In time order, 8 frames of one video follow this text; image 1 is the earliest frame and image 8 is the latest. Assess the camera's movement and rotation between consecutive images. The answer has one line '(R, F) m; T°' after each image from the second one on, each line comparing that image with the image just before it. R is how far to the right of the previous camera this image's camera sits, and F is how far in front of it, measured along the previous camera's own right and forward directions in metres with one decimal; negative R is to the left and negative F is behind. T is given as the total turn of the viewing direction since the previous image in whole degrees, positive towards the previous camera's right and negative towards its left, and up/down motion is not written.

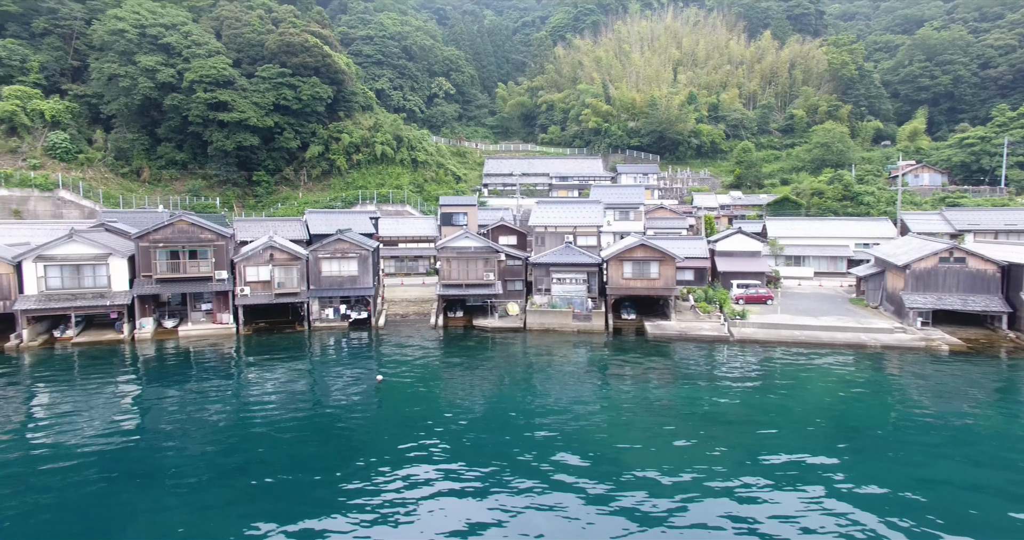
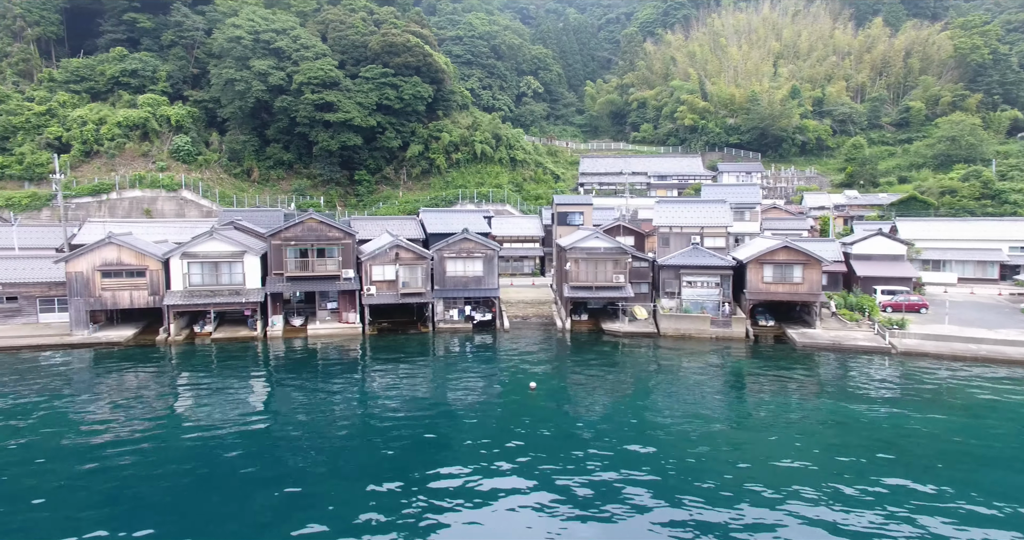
(-2.2, +0.9) m; -6°
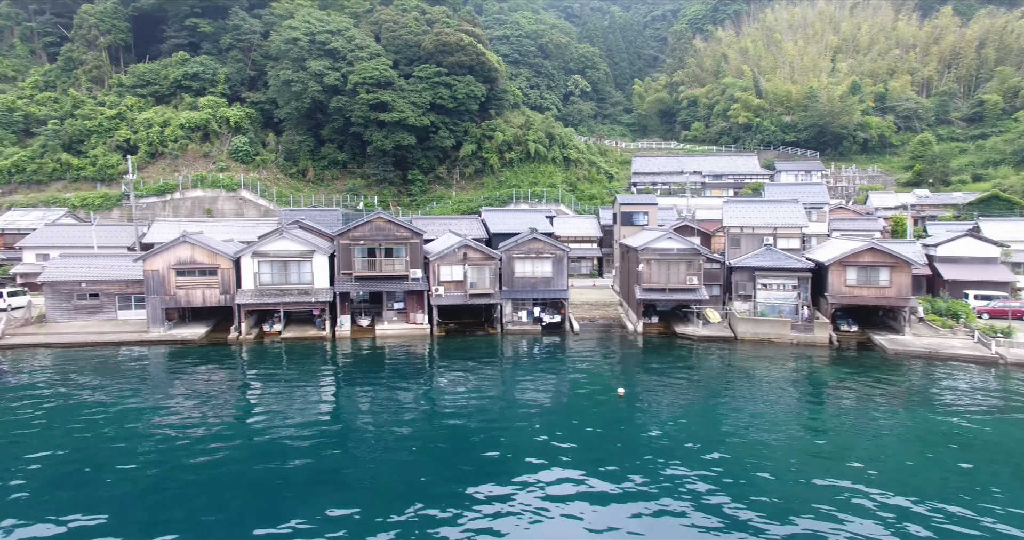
(-1.2, +0.5) m; -3°
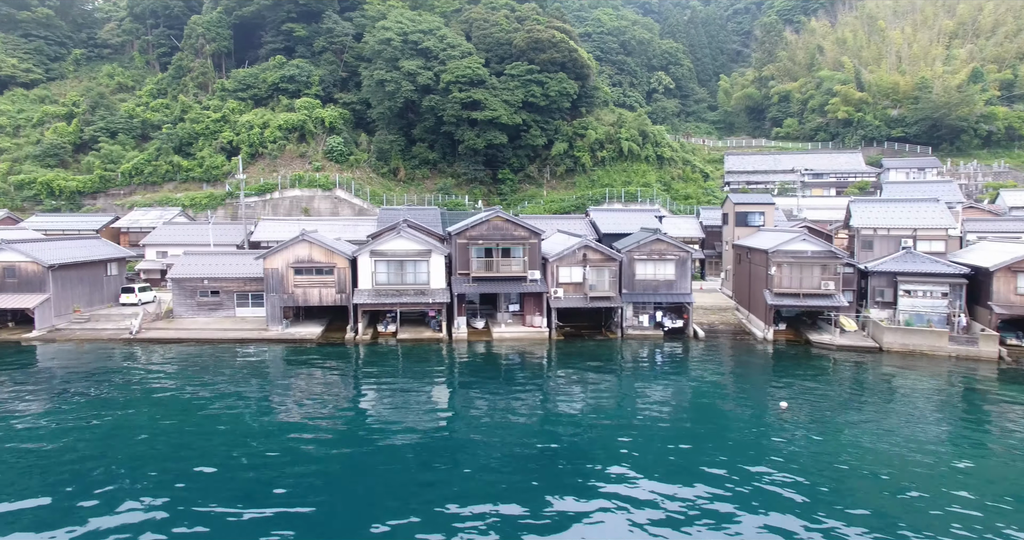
(-1.9, +0.8) m; -6°
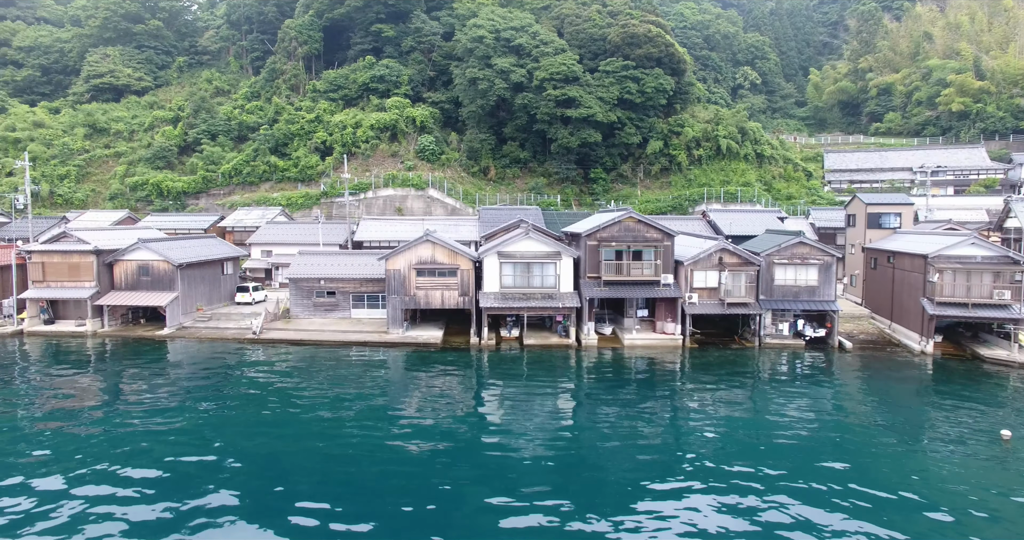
(-2.4, +0.9) m; -5°
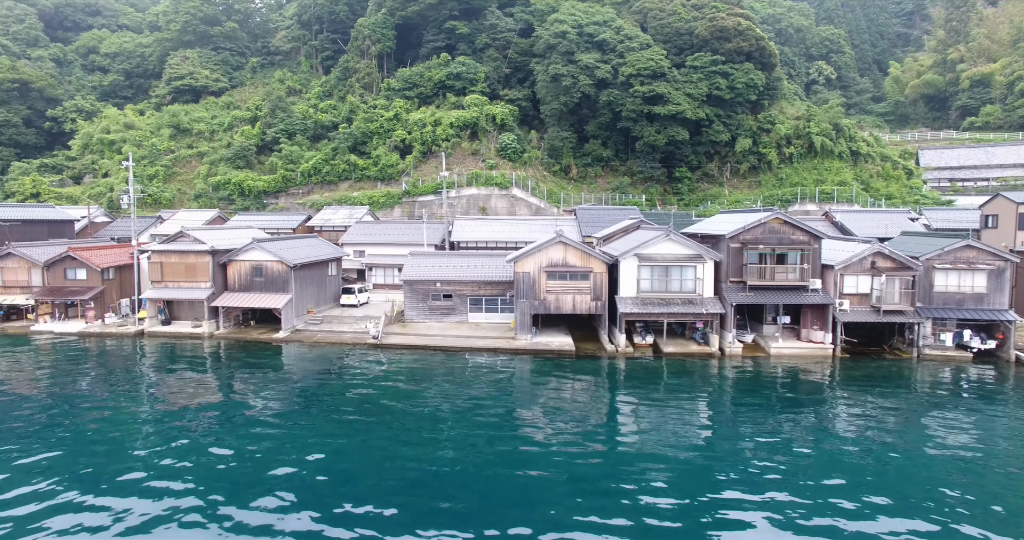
(-3.2, +1.0) m; -3°
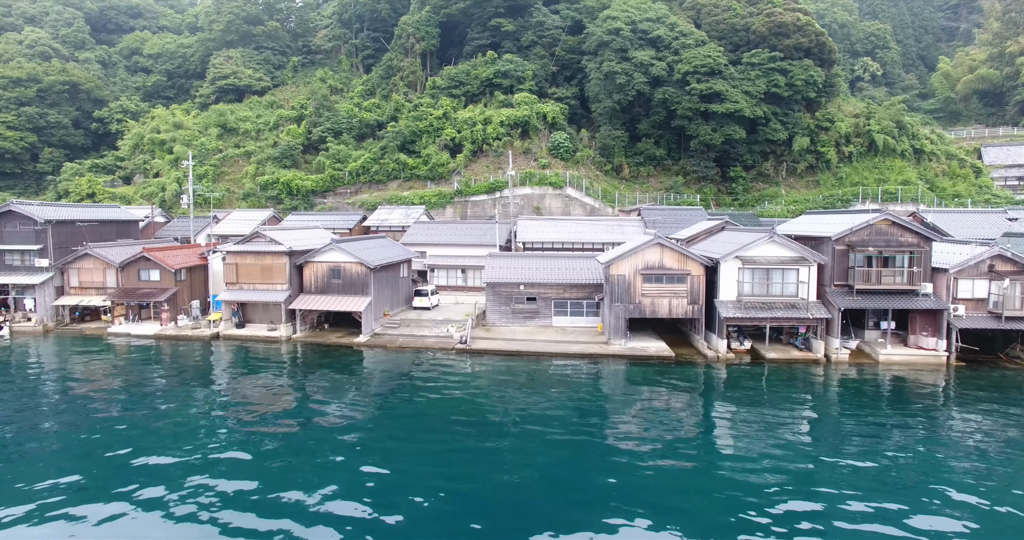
(-2.5, +0.6) m; -1°
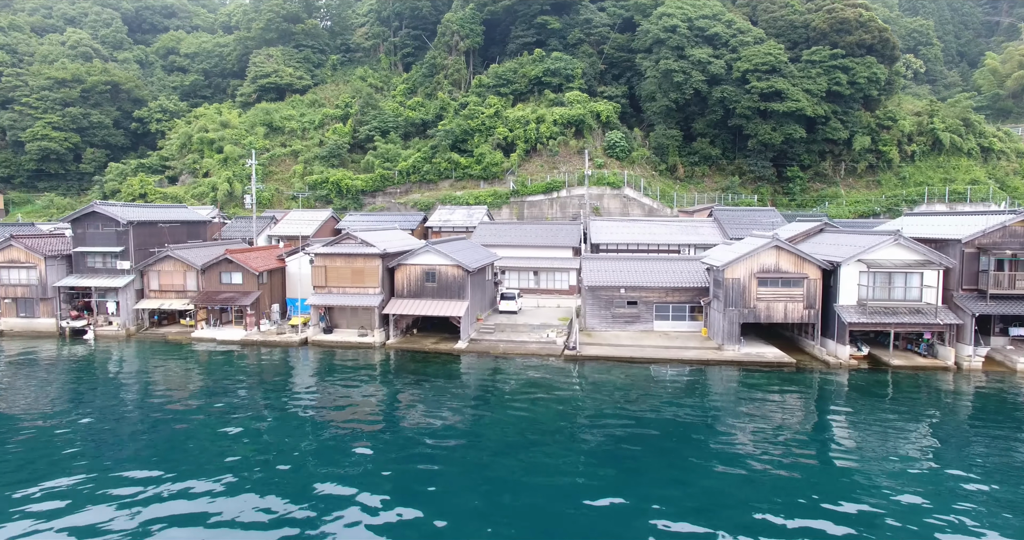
(-3.3, +0.8) m; -1°
